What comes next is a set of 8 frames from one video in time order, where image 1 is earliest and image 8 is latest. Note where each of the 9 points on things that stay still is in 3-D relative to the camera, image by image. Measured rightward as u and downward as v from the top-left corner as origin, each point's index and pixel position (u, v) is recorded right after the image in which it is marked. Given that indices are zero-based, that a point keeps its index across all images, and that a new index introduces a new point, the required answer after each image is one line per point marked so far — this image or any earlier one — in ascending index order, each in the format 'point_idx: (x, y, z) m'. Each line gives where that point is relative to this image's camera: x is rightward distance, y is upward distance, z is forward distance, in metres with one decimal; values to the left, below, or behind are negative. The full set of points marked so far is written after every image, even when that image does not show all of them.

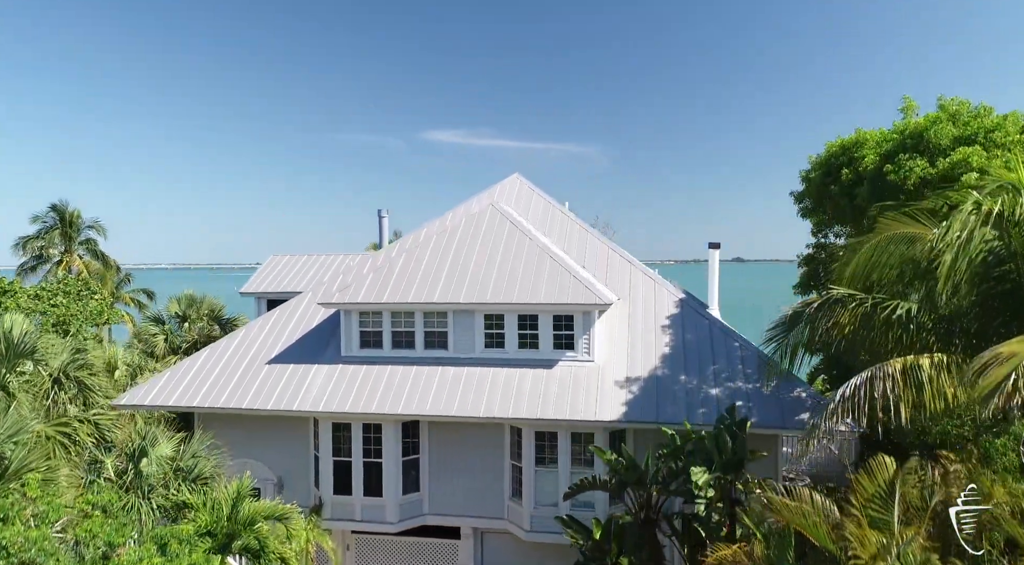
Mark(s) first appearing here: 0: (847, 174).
0: (+5.4, +1.7, +10.8) m
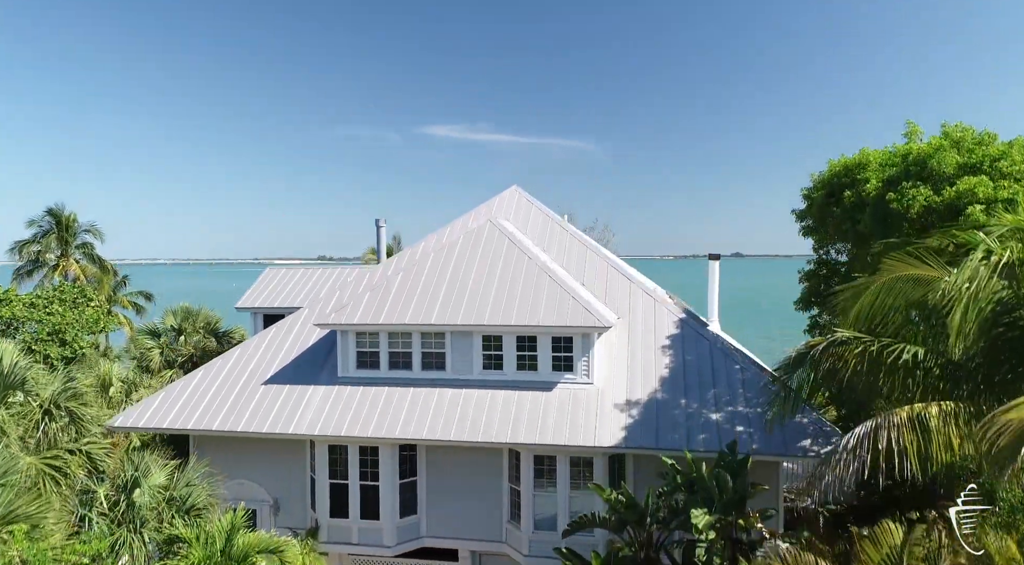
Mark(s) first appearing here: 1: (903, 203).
0: (+5.4, +1.4, +10.6) m
1: (+5.2, +1.0, +8.8) m
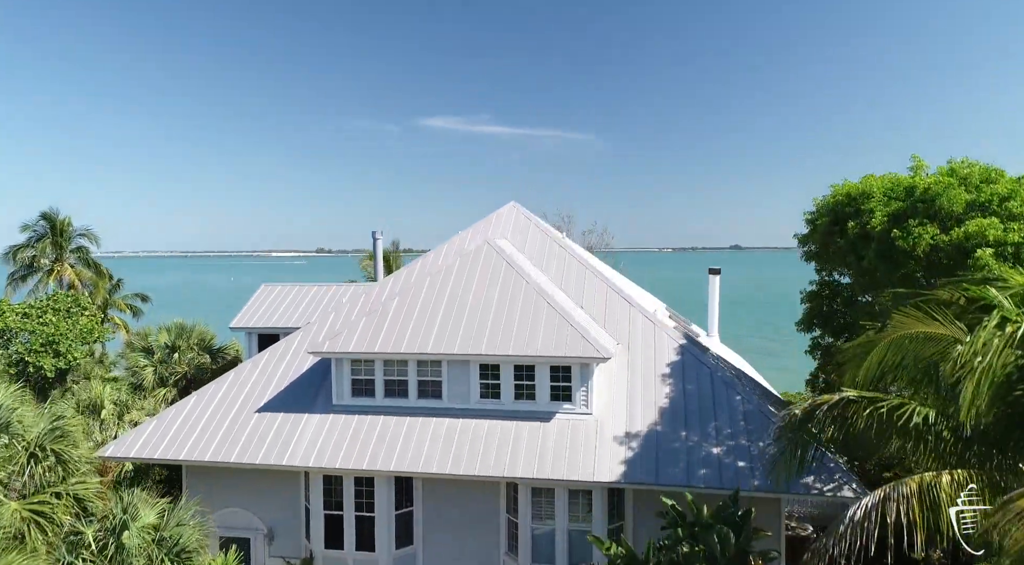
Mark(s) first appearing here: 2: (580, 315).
0: (+5.3, +0.9, +10.4) m
1: (+5.1, +0.5, +8.6) m
2: (+1.3, -0.6, +12.3) m
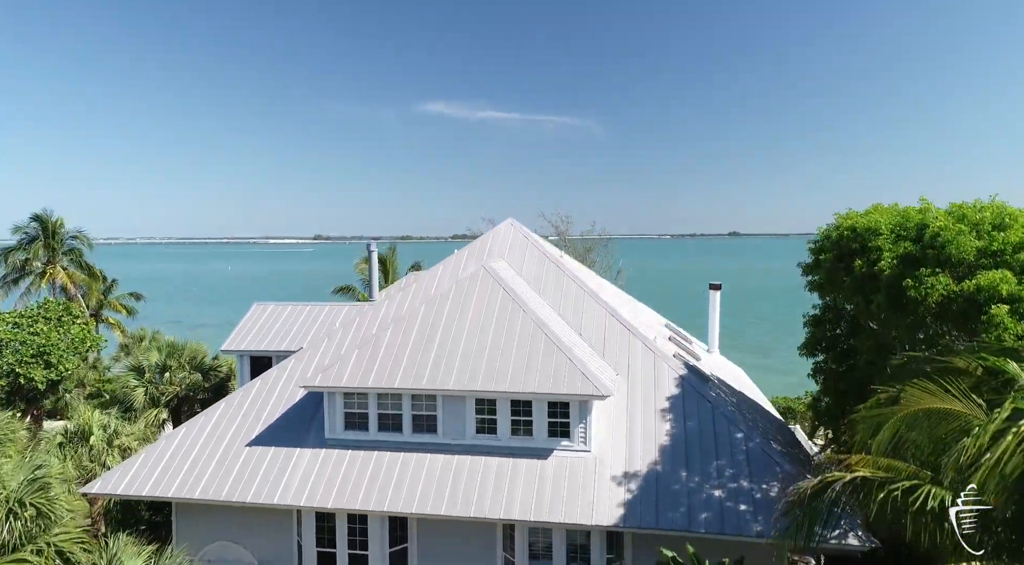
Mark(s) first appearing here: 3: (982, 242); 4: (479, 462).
0: (+5.3, +0.3, +10.1) m
1: (+5.1, -0.1, +8.3) m
2: (+1.2, -1.2, +12.0) m
3: (+5.9, +0.5, +8.4) m
4: (-0.6, -3.1, +11.3) m
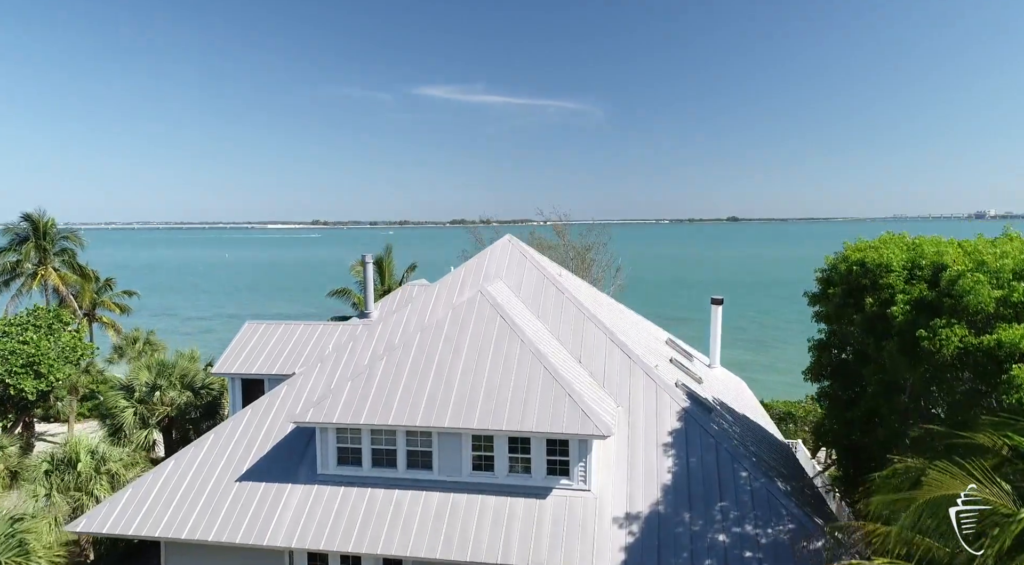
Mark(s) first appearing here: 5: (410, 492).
0: (+5.3, -0.3, +9.7) m
1: (+5.1, -0.8, +8.0) m
2: (+1.2, -1.7, +11.7) m
3: (+5.9, -0.1, +8.0) m
4: (-0.6, -3.6, +11.0) m
5: (-1.7, -3.5, +11.2) m
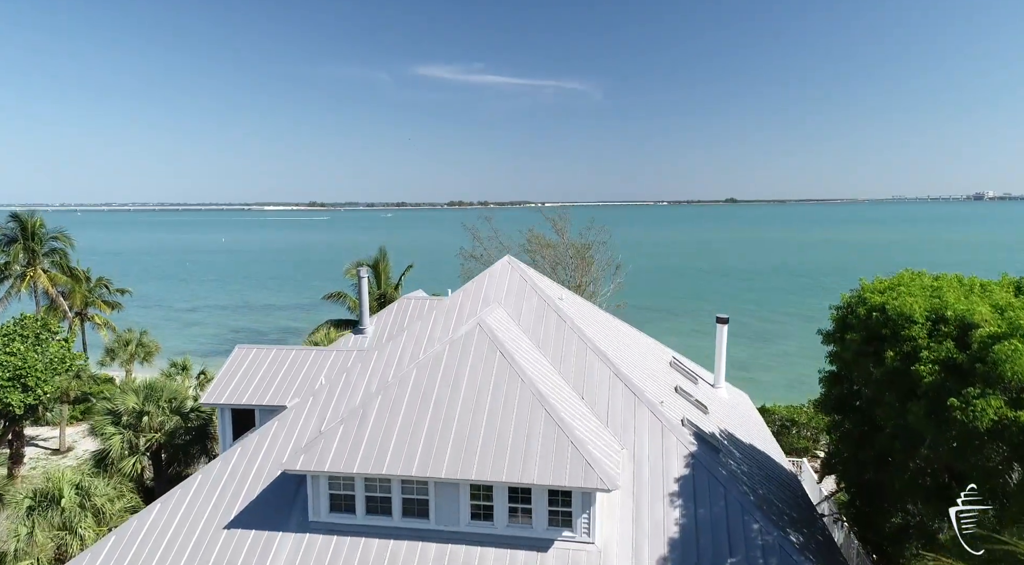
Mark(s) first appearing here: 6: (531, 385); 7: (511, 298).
0: (+5.3, -1.0, +9.2) m
1: (+5.1, -1.5, +7.4) m
2: (+1.2, -2.4, +11.1) m
3: (+5.9, -0.9, +7.4) m
4: (-0.6, -4.3, +10.5) m
5: (-1.7, -4.2, +10.8) m
6: (+0.3, -1.8, +11.5) m
7: (0.0, -0.3, +14.7) m
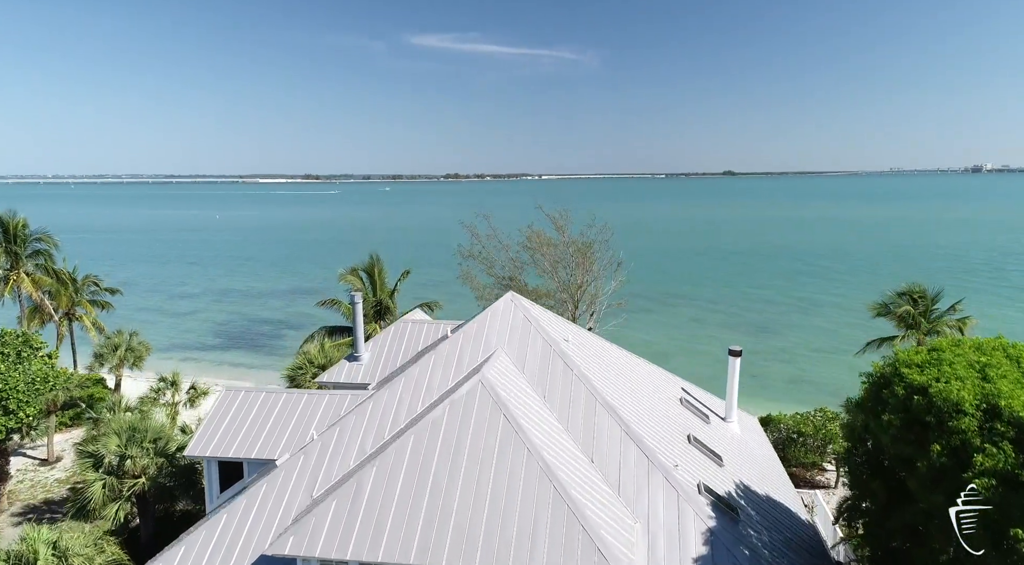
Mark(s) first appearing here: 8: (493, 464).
0: (+5.4, -2.2, +8.3) m
1: (+5.2, -2.7, +6.6) m
2: (+1.2, -3.4, +10.3) m
3: (+6.0, -2.1, +6.6) m
4: (-0.5, -5.3, +9.7) m
5: (-1.6, -5.2, +10.0) m
6: (+0.4, -2.8, +10.7) m
7: (+0.1, -1.2, +13.8) m
8: (-0.3, -2.9, +10.7) m
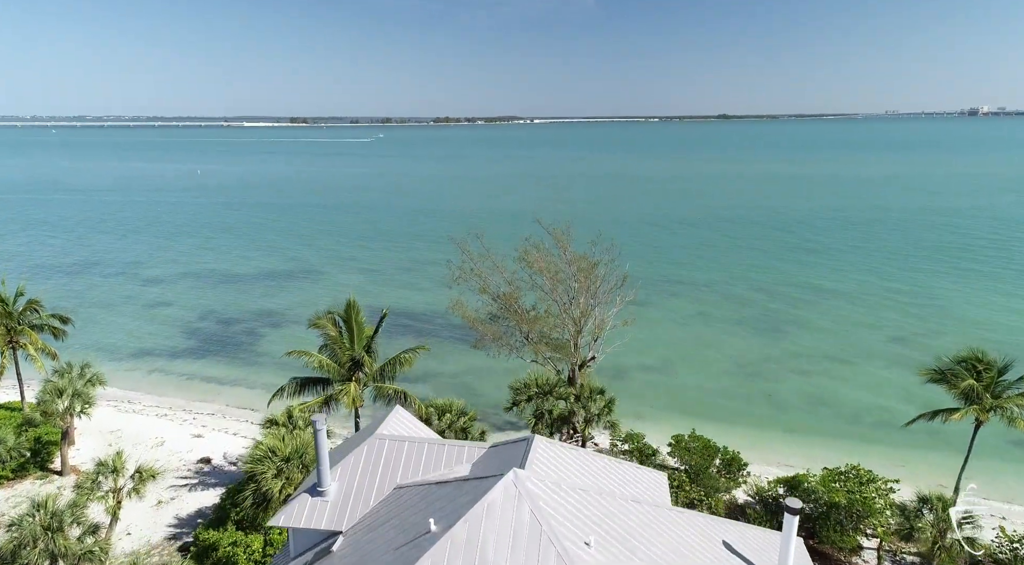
0: (+5.5, -5.6, +4.9) m
1: (+5.3, -6.2, +3.2) m
2: (+1.4, -6.7, +6.9) m
3: (+6.2, -5.6, +3.2) m
4: (-0.4, -8.6, +6.5) m
5: (-1.5, -8.5, +6.7) m
6: (+0.5, -6.0, +7.2) m
7: (+0.1, -4.2, +10.2) m
8: (-0.2, -6.2, +7.2) m
